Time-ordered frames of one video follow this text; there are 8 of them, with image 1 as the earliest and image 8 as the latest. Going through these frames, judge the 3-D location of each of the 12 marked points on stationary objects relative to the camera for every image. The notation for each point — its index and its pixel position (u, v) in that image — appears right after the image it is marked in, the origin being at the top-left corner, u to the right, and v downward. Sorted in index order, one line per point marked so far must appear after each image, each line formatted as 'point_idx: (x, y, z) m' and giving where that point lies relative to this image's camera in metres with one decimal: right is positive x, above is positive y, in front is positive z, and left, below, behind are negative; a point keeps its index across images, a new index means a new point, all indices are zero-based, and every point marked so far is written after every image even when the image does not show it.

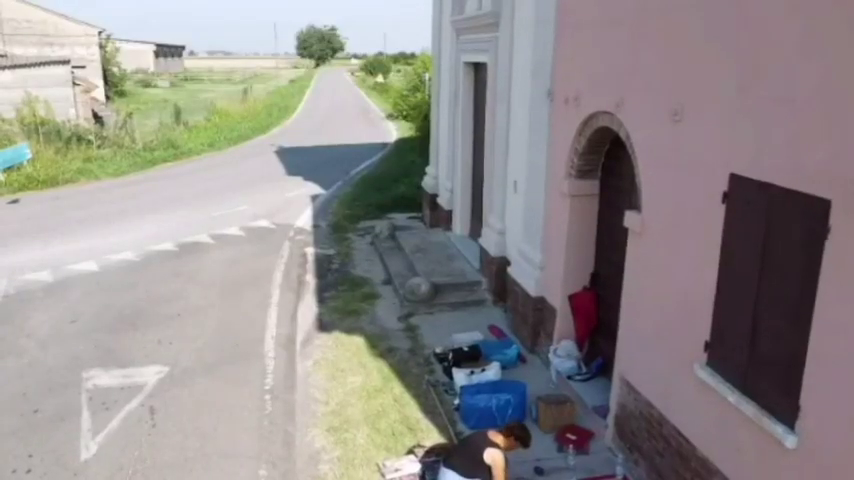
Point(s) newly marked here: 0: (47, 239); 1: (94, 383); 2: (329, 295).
0: (-7.7, 0.0, +14.1) m
1: (-3.7, -1.6, +7.9) m
2: (-1.5, -0.9, +10.9) m
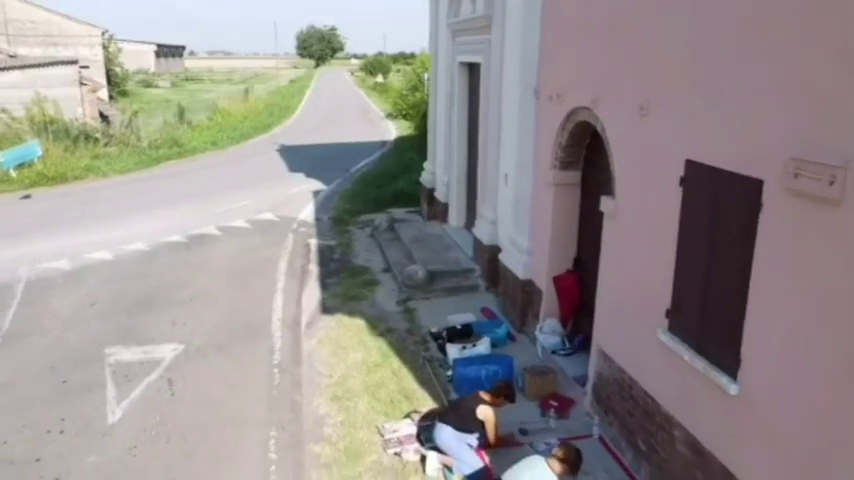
0: (-7.7, +0.2, +14.8) m
1: (-3.8, -1.4, +8.5) m
2: (-1.6, -0.7, +11.5) m
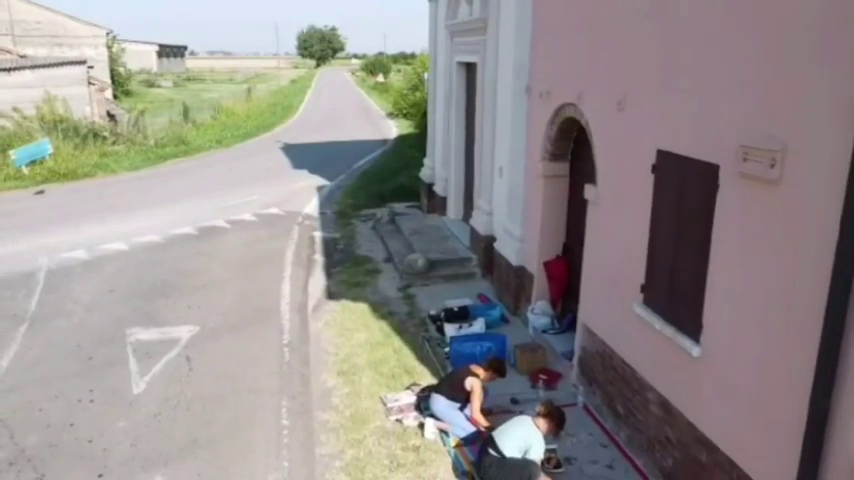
0: (-7.7, +0.3, +15.4) m
1: (-3.8, -1.3, +9.2) m
2: (-1.6, -0.5, +12.1) m
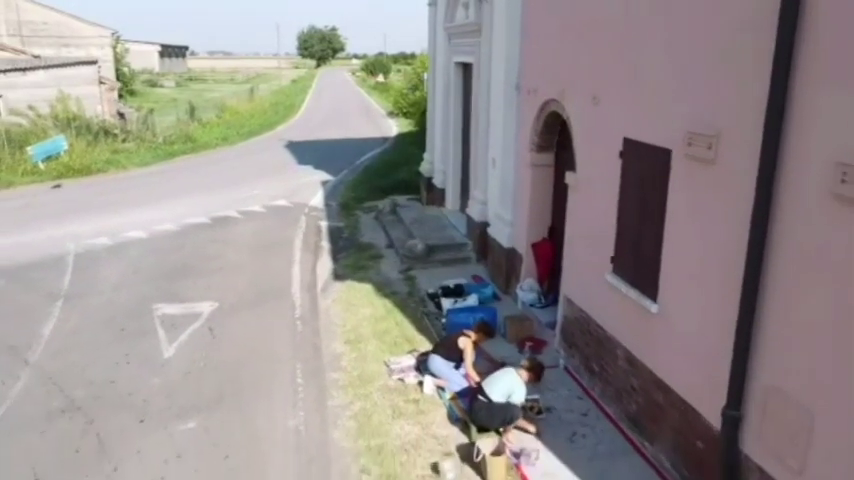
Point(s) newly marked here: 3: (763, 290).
0: (-7.7, +0.6, +16.3) m
1: (-3.8, -1.0, +10.1) m
2: (-1.6, -0.3, +13.1) m
3: (+2.3, -0.3, +4.9) m
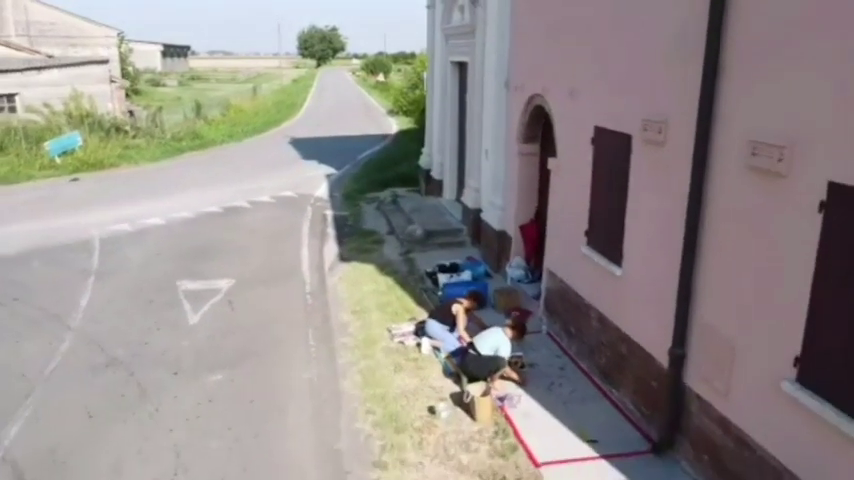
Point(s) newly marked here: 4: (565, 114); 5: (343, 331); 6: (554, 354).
0: (-7.8, +0.9, +17.4) m
1: (-3.8, -0.8, +11.2) m
2: (-1.6, 0.0, +14.1) m
3: (+2.3, -0.1, +6.0) m
4: (+1.7, +1.6, +8.8) m
5: (-1.2, -1.3, +9.7) m
6: (+1.6, -1.4, +8.7) m
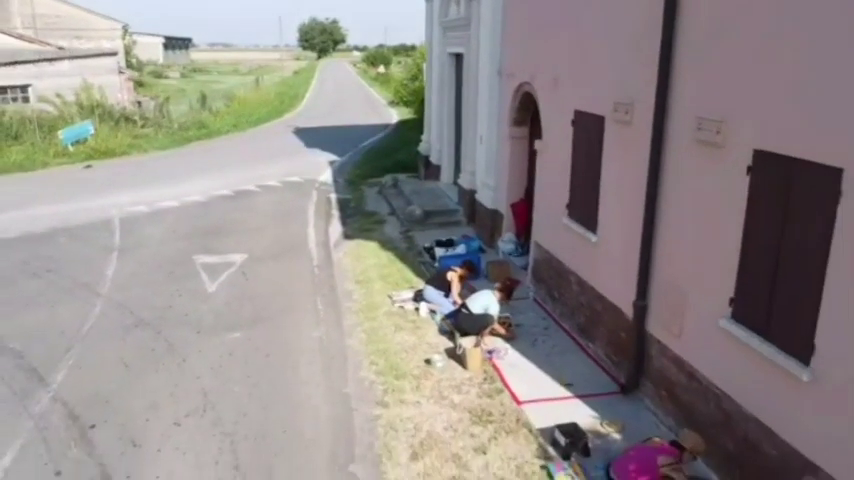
0: (-7.8, +1.3, +18.3) m
1: (-3.9, -0.4, +12.1) m
2: (-1.7, +0.4, +15.1) m
3: (+2.3, +0.3, +6.9) m
4: (+1.7, +2.0, +9.7) m
5: (-1.2, -0.9, +10.6) m
6: (+1.6, -1.1, +9.7) m
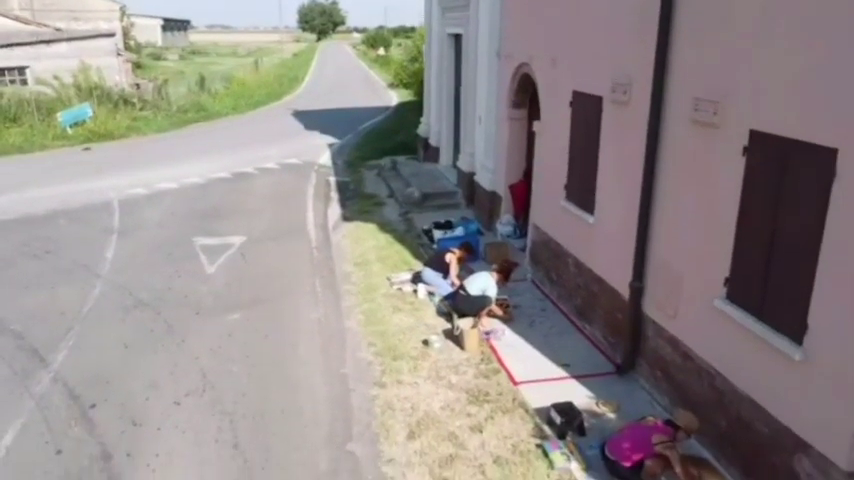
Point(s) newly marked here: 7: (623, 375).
0: (-7.8, +1.8, +18.3) m
1: (-3.9, -0.1, +12.1) m
2: (-1.7, +0.8, +15.1) m
3: (+2.2, +0.5, +6.9) m
4: (+1.7, +2.2, +9.7) m
5: (-1.2, -0.6, +10.7) m
6: (+1.5, -0.8, +9.7) m
7: (+2.1, -1.4, +7.5) m
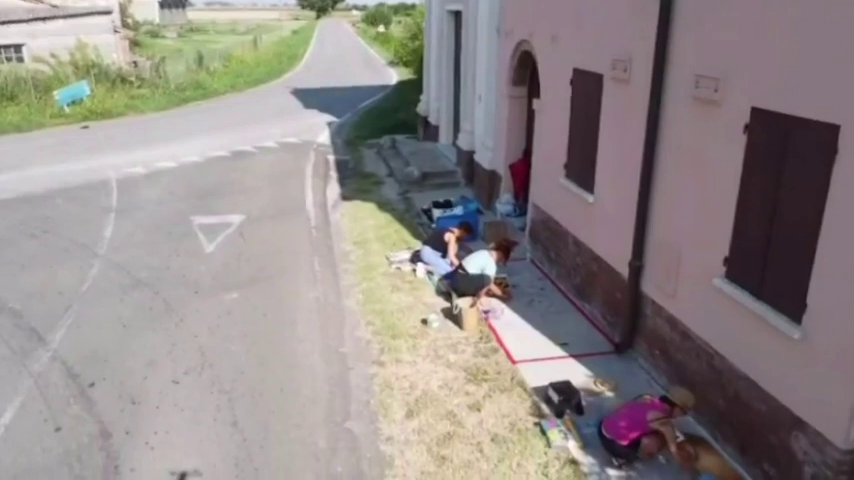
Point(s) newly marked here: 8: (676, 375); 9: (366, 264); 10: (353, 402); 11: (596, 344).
0: (-7.8, +2.3, +18.2) m
1: (-3.9, +0.3, +12.1) m
2: (-1.7, +1.2, +15.0) m
3: (+2.2, +0.7, +6.8) m
4: (+1.7, +2.5, +9.6) m
5: (-1.2, -0.3, +10.6) m
6: (+1.5, -0.5, +9.7) m
7: (+2.1, -1.2, +7.5) m
8: (+2.3, -1.3, +6.6) m
9: (-0.9, -0.4, +10.3) m
10: (-0.7, -1.6, +6.8) m
11: (+1.9, -1.1, +7.8) m
